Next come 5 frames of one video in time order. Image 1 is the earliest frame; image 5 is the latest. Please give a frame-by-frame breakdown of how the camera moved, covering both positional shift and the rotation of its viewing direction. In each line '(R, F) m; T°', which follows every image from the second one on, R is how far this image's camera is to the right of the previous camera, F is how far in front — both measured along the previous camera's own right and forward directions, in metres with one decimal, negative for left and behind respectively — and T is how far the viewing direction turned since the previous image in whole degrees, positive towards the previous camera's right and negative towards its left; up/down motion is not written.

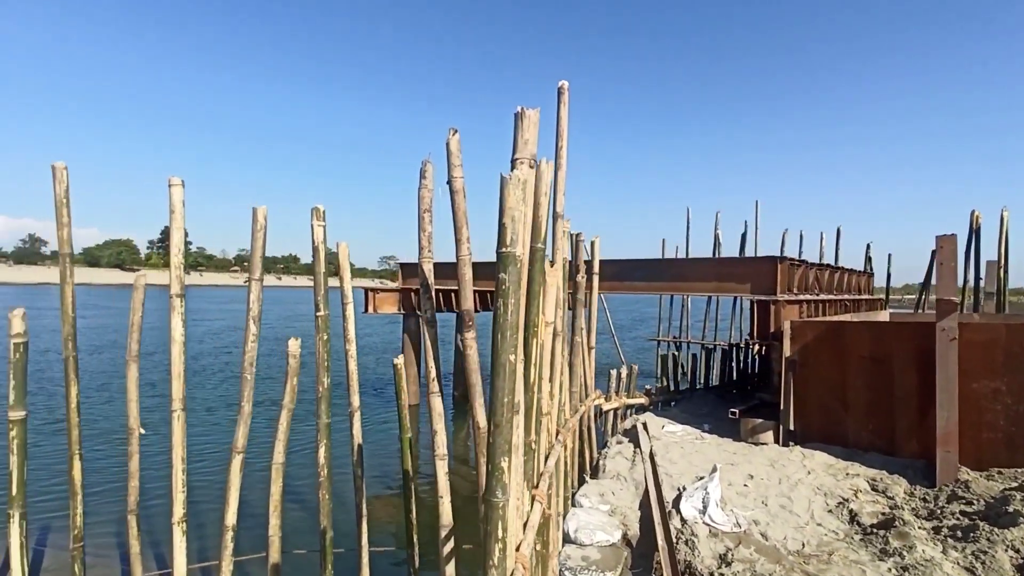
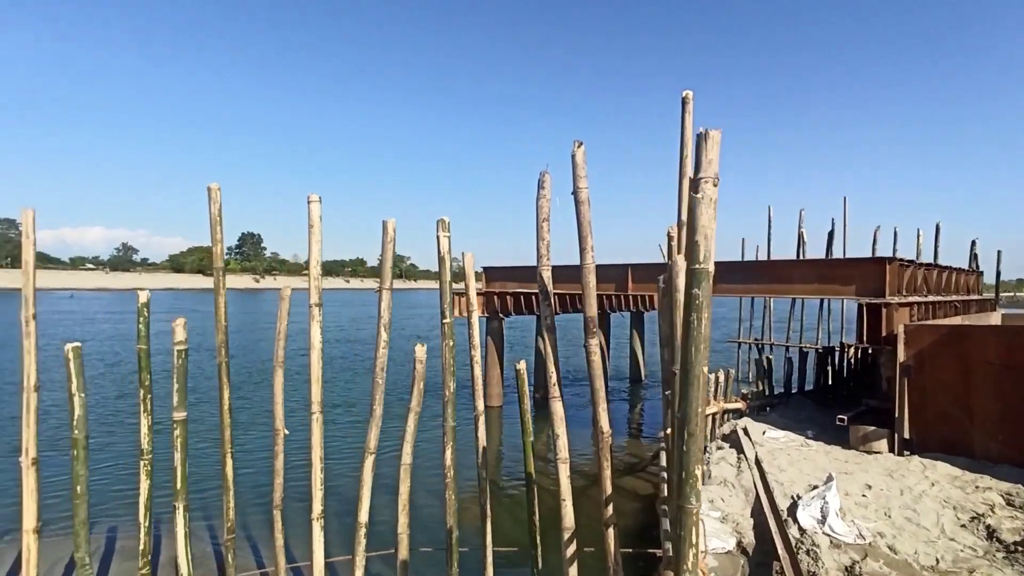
(-0.7, -0.2) m; -6°
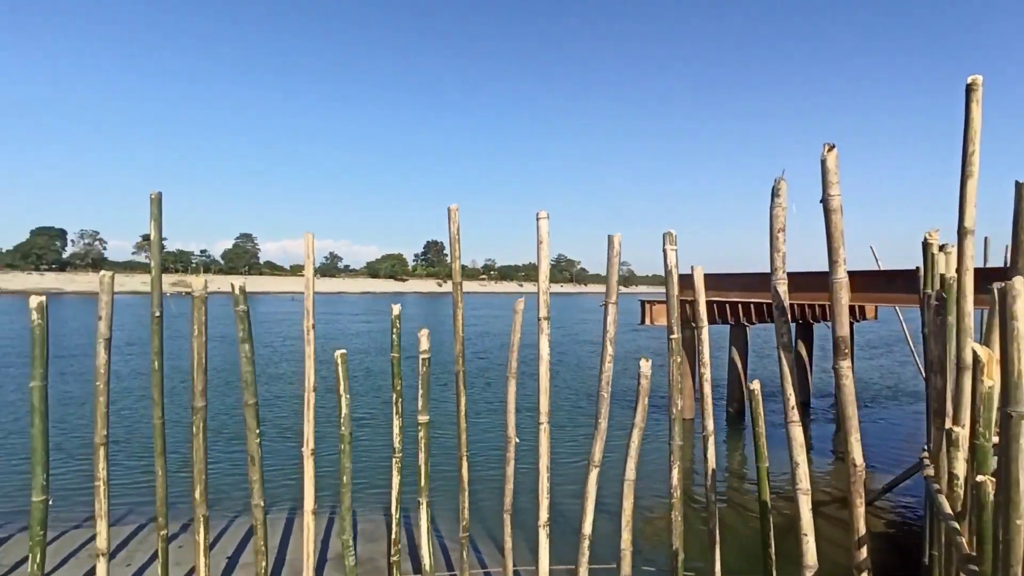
(-0.7, -0.1) m; -16°
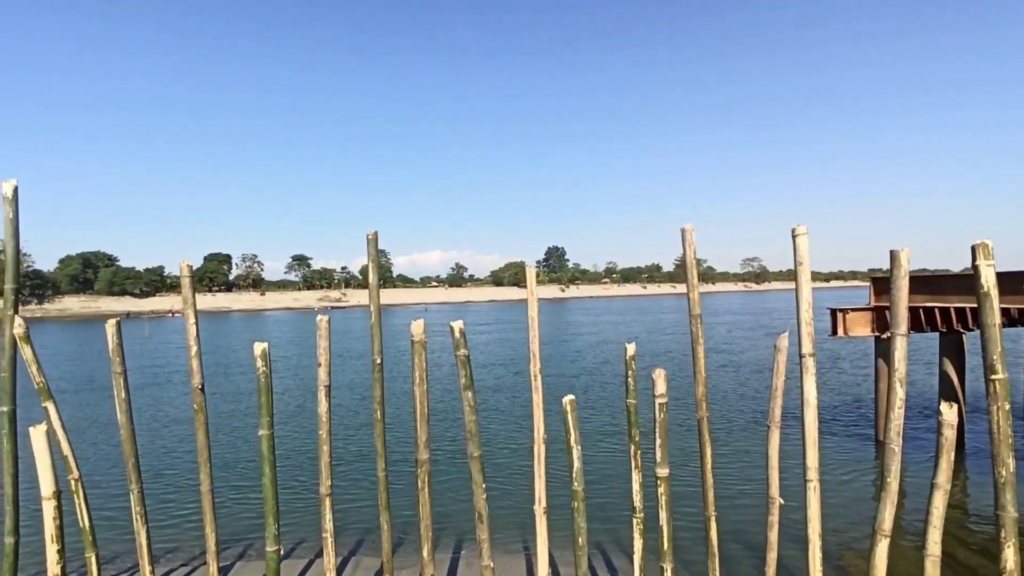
(-1.4, +0.8) m; -12°
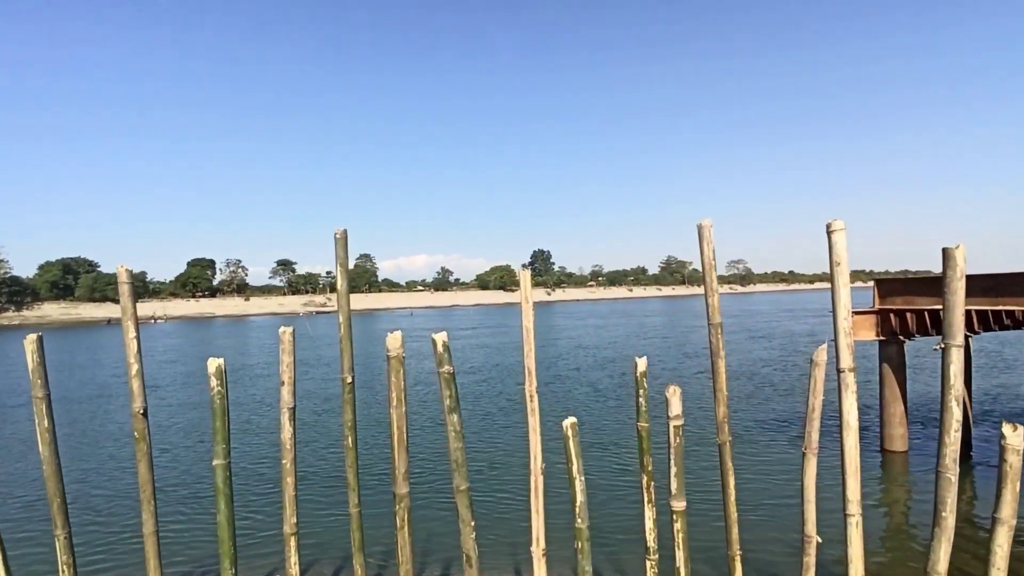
(-0.1, +0.9) m; +1°
